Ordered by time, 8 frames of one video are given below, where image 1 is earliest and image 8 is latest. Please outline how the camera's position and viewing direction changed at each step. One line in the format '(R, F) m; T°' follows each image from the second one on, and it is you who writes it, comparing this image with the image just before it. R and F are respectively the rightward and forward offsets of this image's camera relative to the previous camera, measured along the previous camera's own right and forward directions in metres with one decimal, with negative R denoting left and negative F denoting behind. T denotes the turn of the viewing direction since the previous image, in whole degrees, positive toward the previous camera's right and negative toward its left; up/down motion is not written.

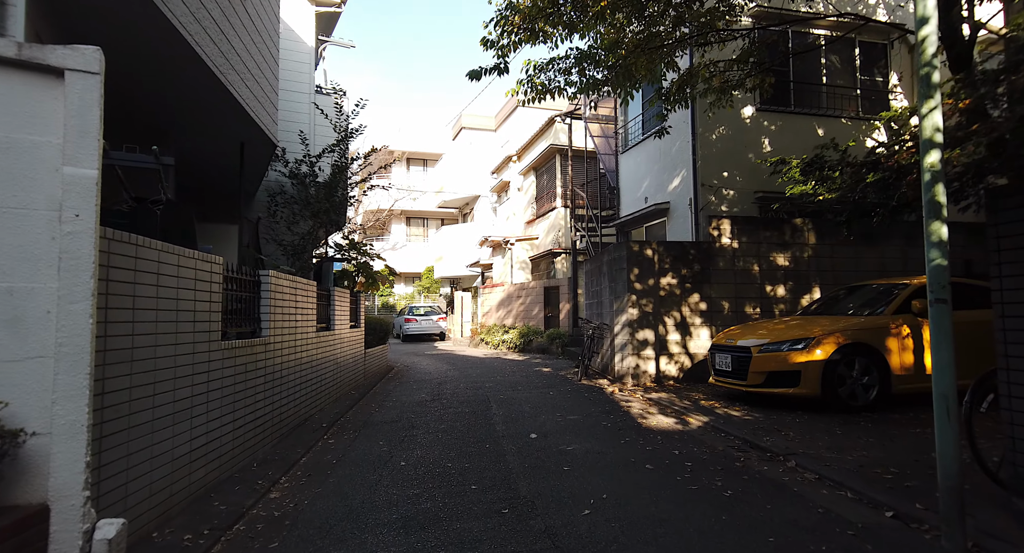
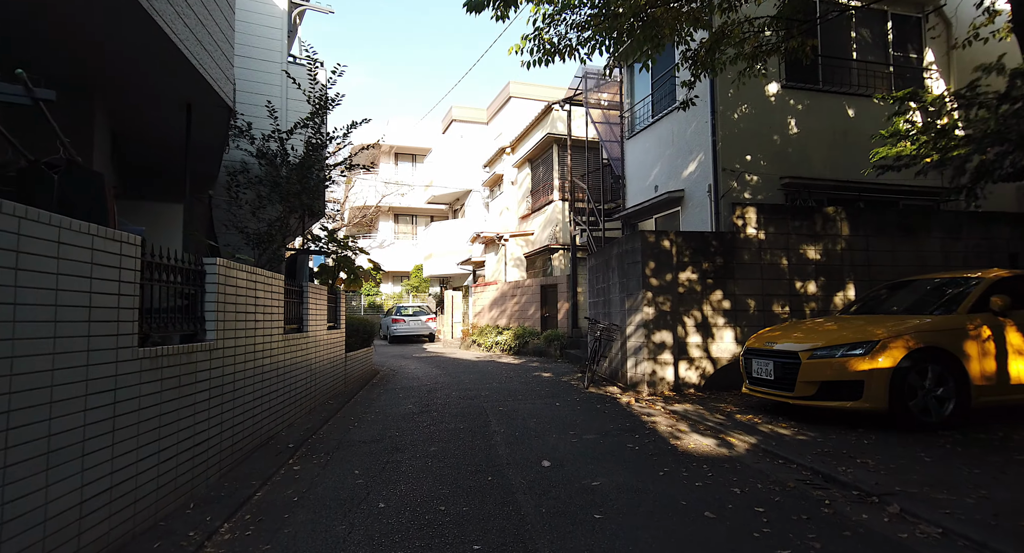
(-0.2, +1.0) m; +1°
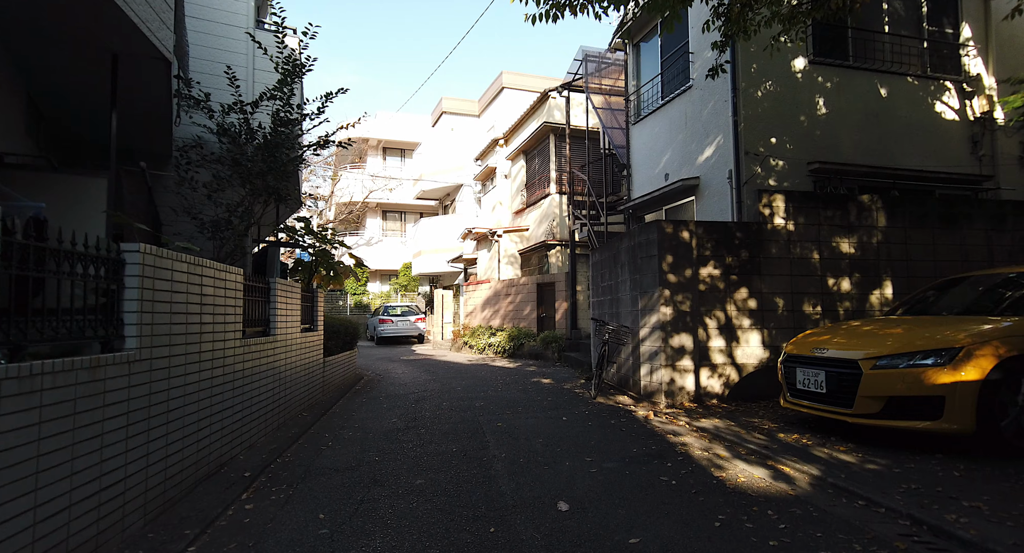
(-0.1, +0.9) m; +1°
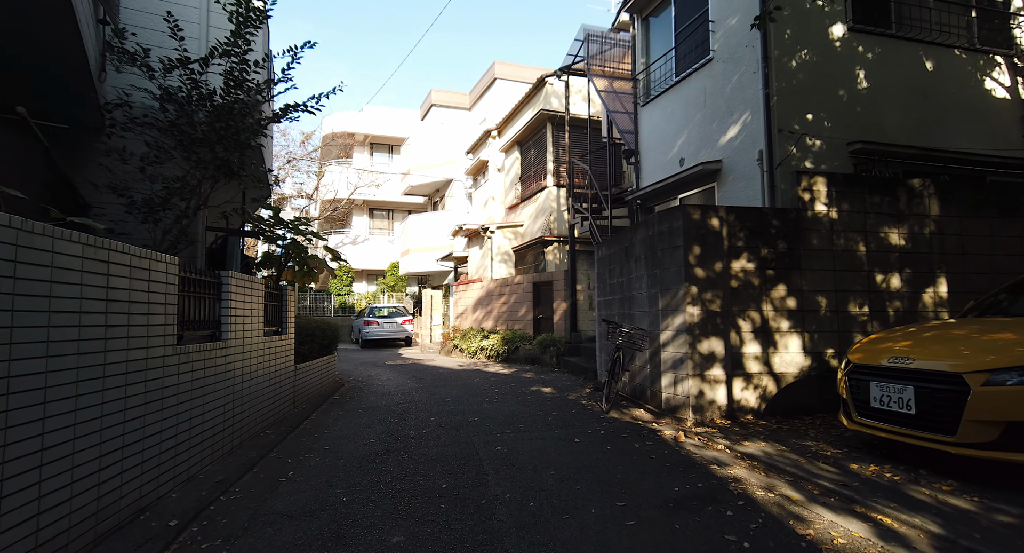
(-0.1, +1.0) m; +1°
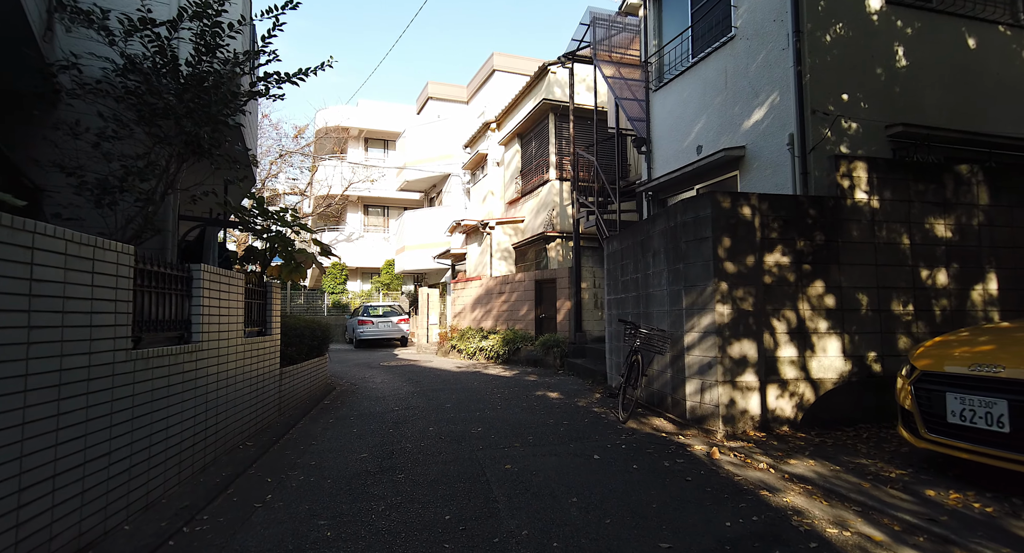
(-0.1, +0.6) m; 0°
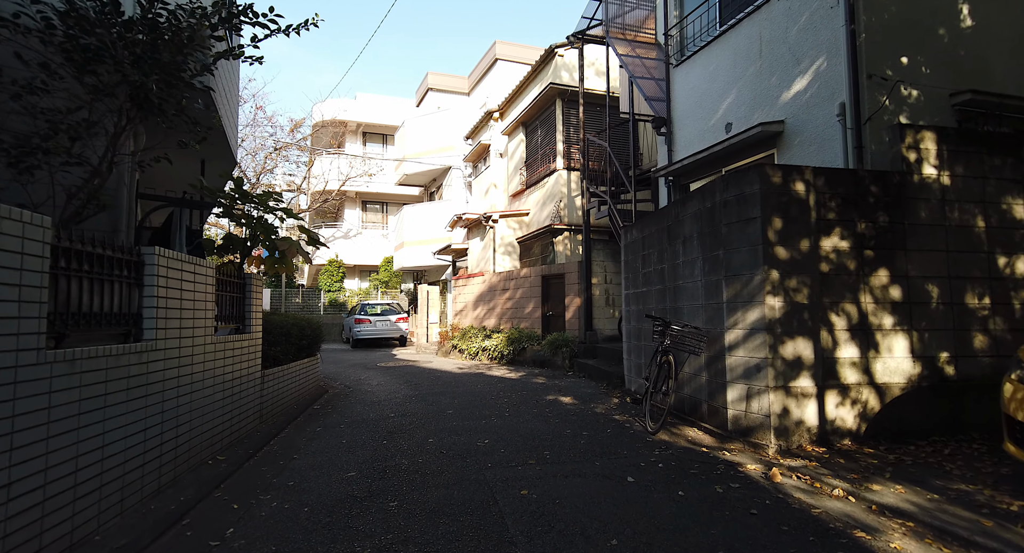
(-0.1, +0.8) m; 0°
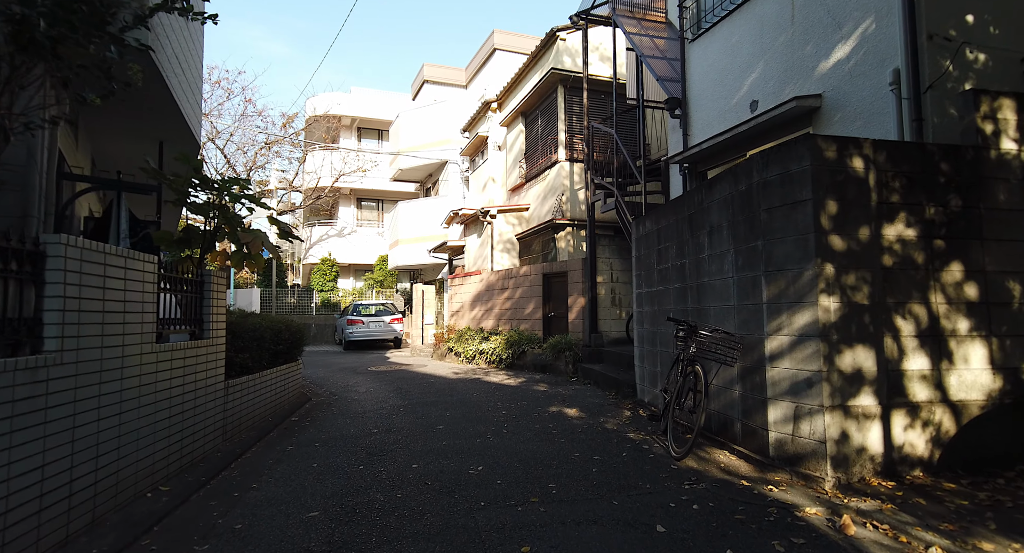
(0.0, +0.8) m; 0°
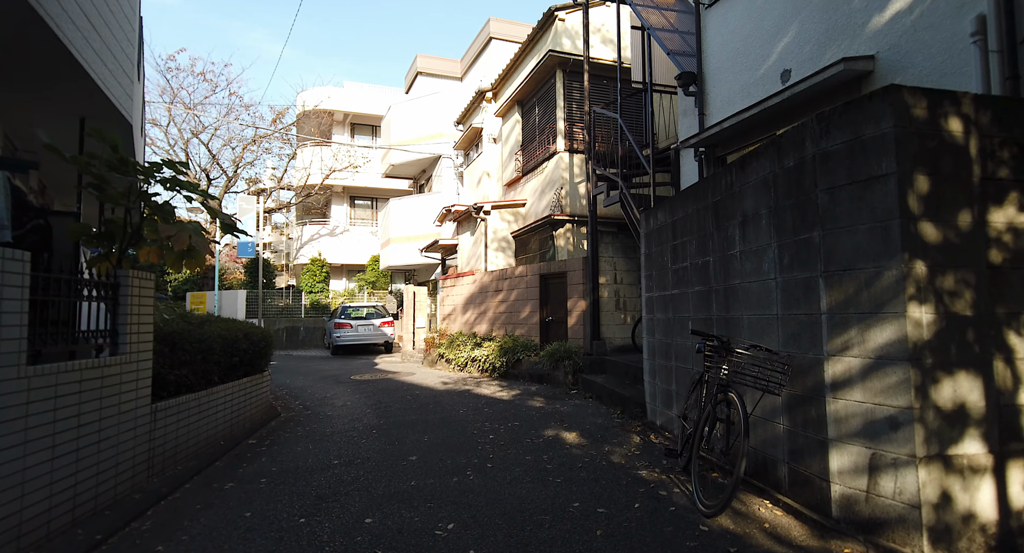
(+0.1, +1.0) m; 0°
